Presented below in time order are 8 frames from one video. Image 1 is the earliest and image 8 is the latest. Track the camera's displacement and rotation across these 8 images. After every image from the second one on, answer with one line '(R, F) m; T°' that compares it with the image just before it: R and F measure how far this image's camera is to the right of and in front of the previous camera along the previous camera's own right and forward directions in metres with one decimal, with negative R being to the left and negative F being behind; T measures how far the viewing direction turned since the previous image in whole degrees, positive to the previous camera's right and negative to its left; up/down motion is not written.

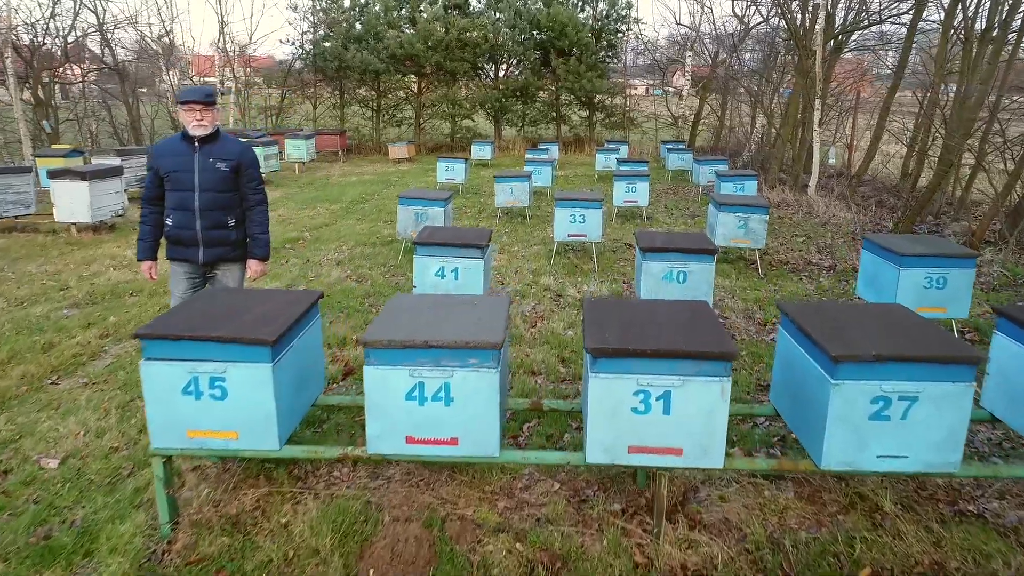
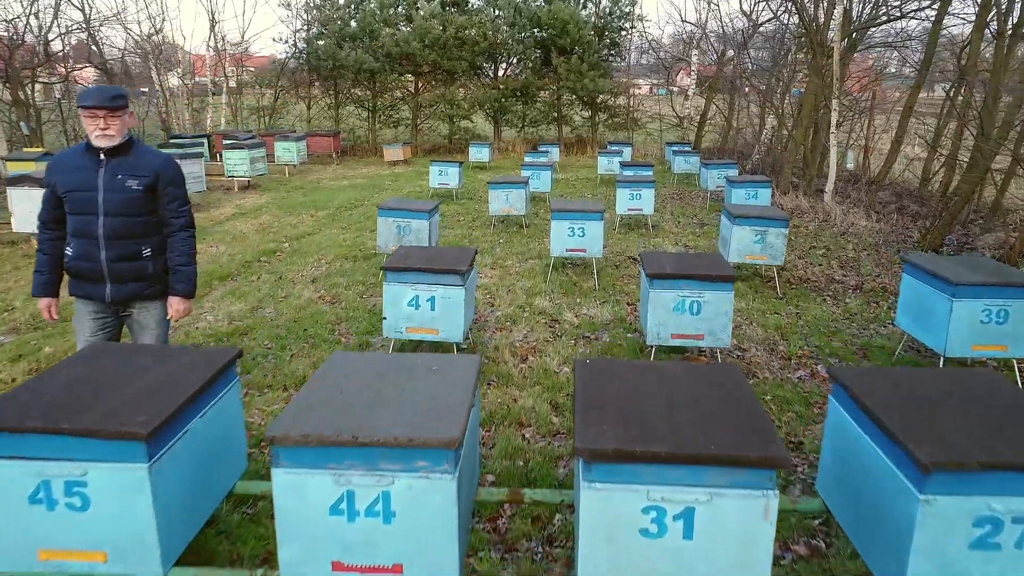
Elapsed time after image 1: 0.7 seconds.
(+0.1, +0.8) m; 0°
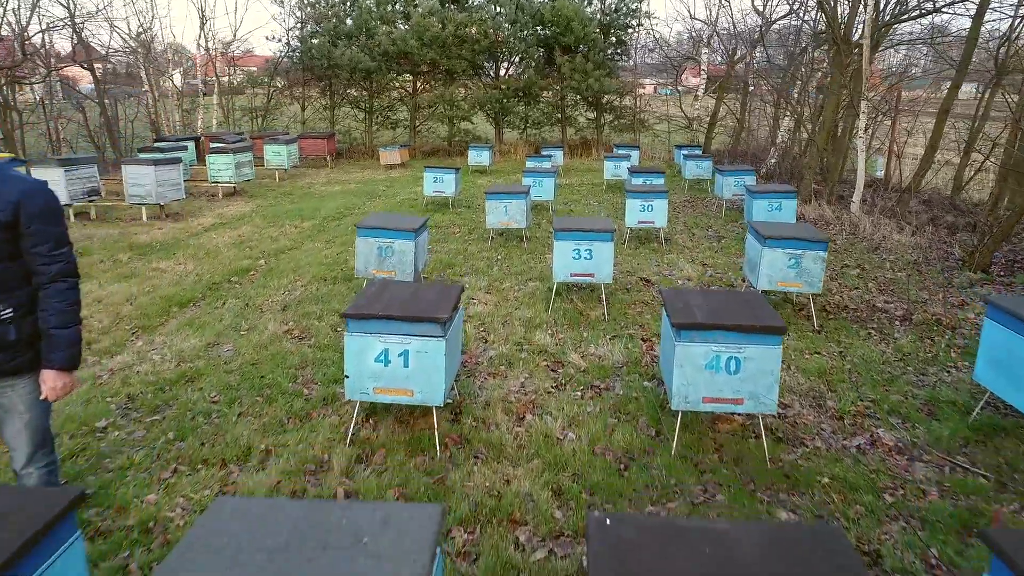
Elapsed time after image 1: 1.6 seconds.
(+0.1, +0.9) m; 0°
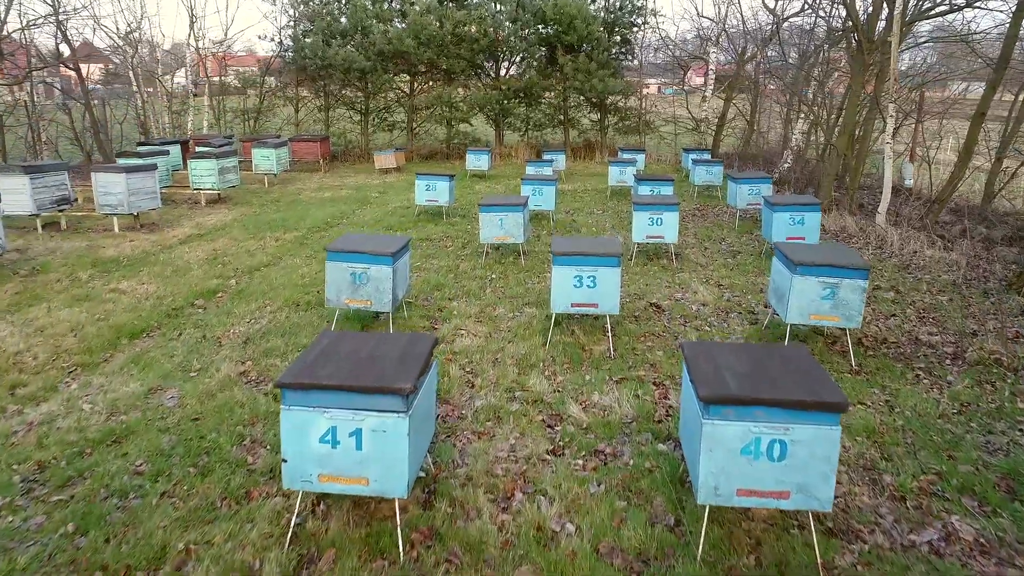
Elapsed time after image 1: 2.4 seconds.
(+0.1, +0.8) m; 0°
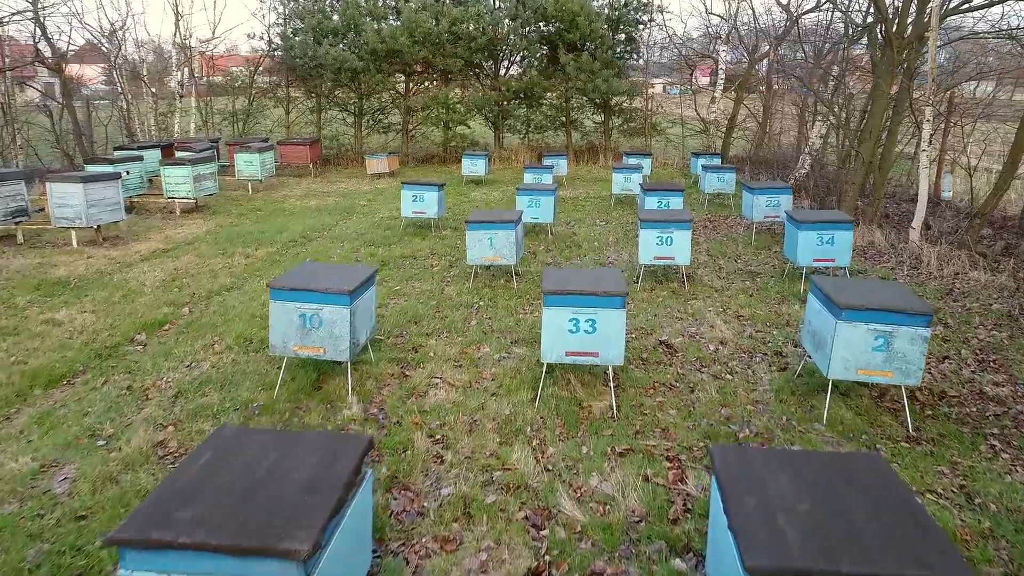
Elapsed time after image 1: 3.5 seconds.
(+0.1, +1.0) m; 0°
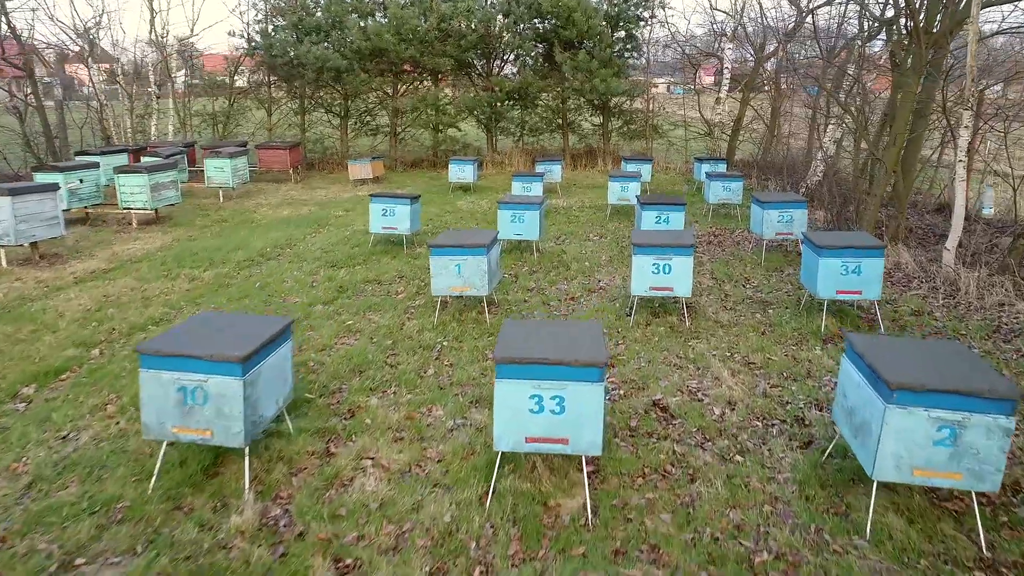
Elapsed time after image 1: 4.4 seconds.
(+0.3, +1.1) m; 0°
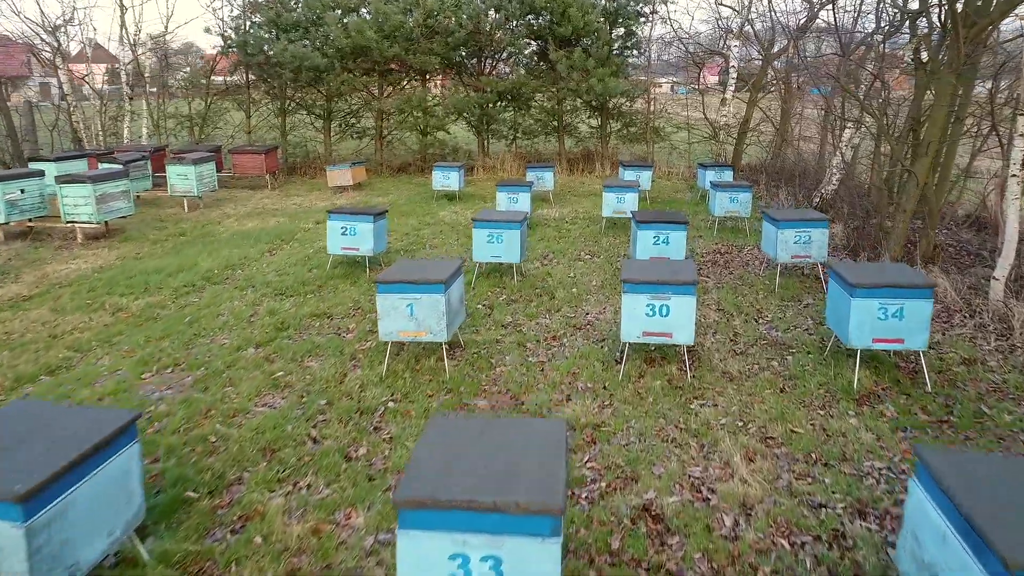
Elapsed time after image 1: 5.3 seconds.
(+0.3, +1.2) m; 0°
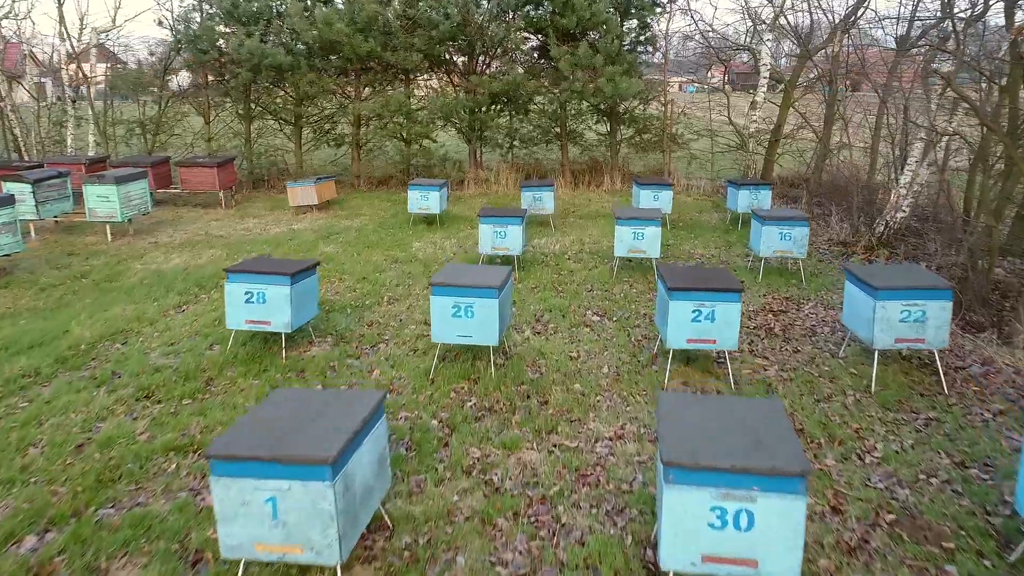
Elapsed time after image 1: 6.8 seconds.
(+0.2, +2.5) m; 0°
